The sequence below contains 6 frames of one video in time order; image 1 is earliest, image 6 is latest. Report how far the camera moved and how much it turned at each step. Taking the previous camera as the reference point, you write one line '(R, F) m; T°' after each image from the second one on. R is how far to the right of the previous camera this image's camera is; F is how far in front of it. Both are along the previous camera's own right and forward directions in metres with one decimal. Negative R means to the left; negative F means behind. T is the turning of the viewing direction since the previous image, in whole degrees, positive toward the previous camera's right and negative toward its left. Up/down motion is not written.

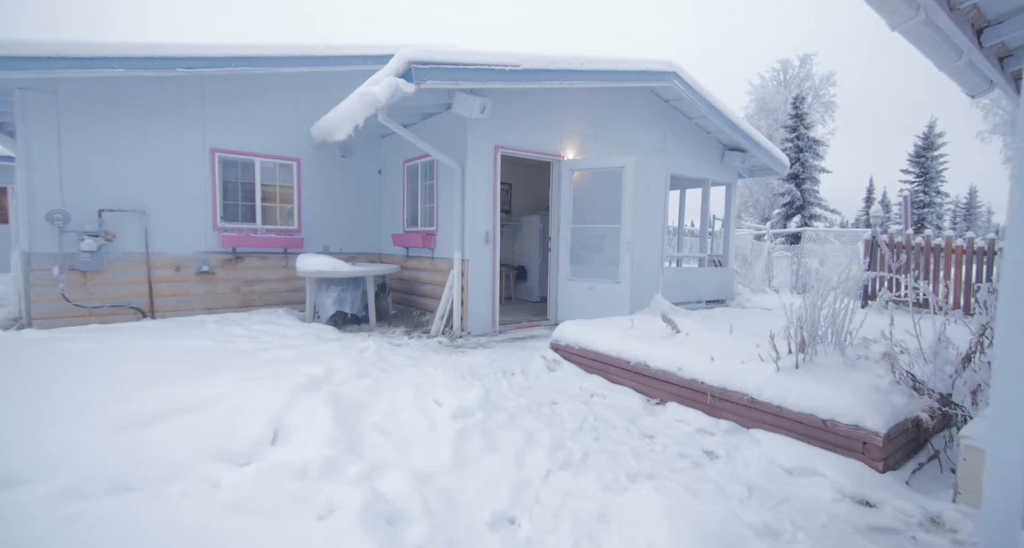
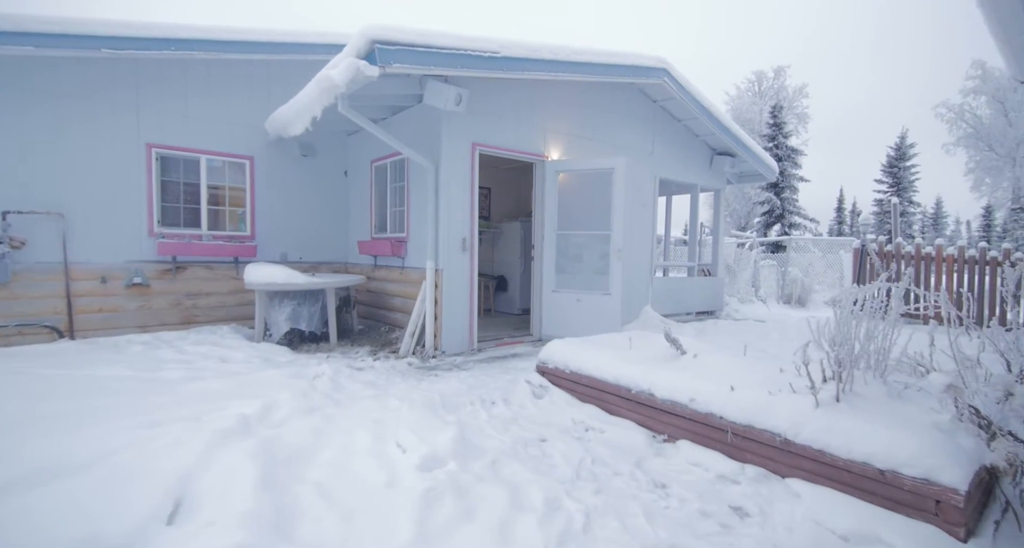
(0.0, +0.6) m; +3°
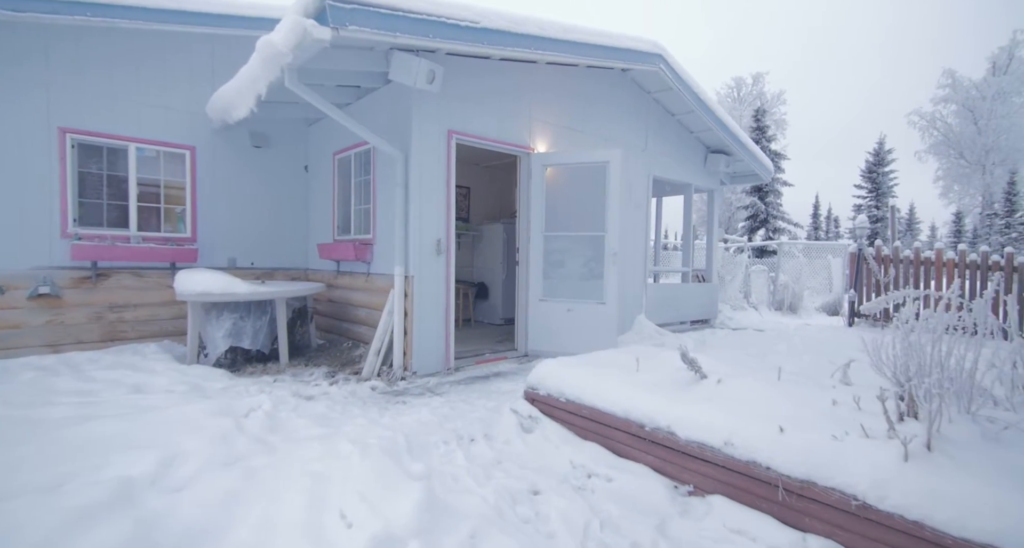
(0.0, +0.7) m; +2°
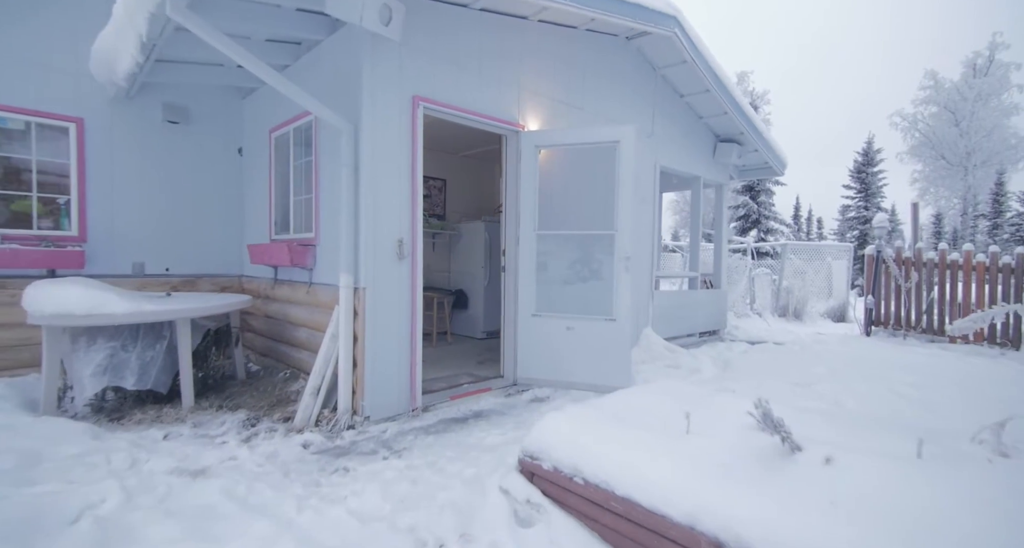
(0.0, +1.1) m; +2°
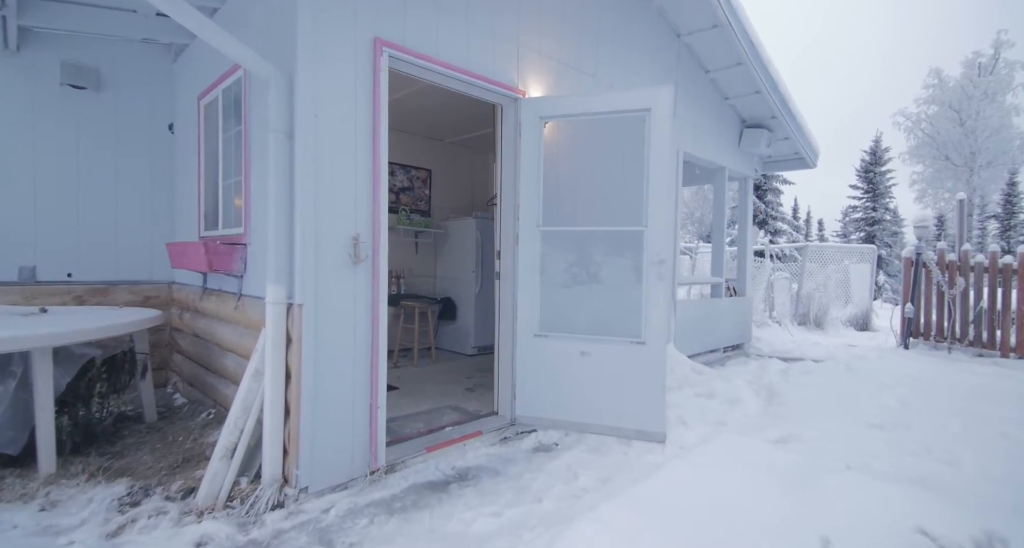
(0.0, +0.9) m; +1°
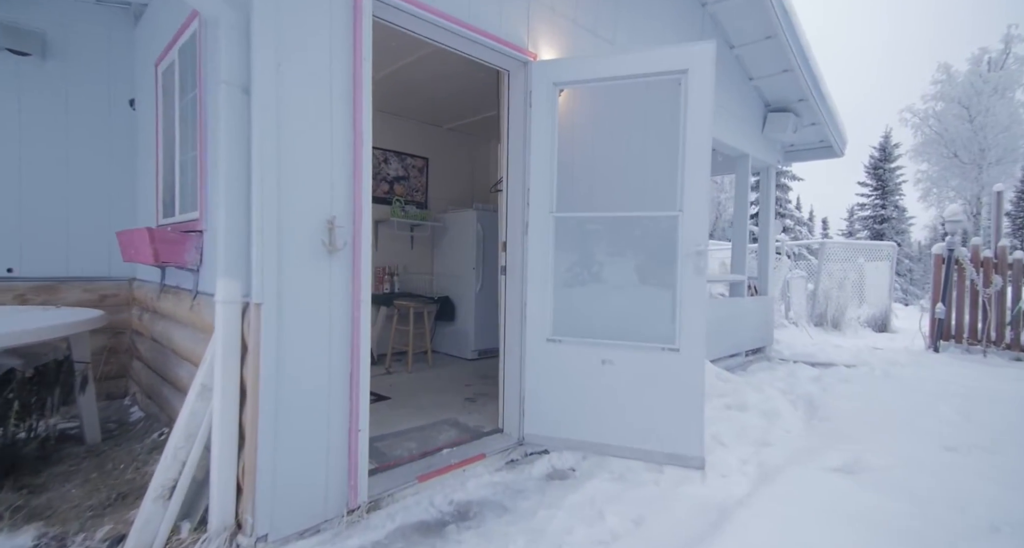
(0.0, +0.5) m; 0°
